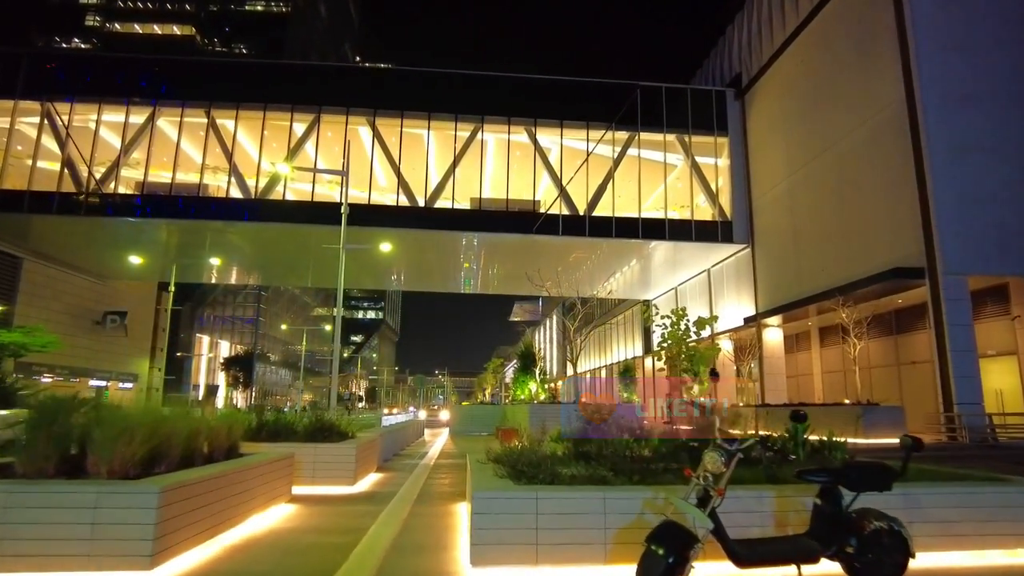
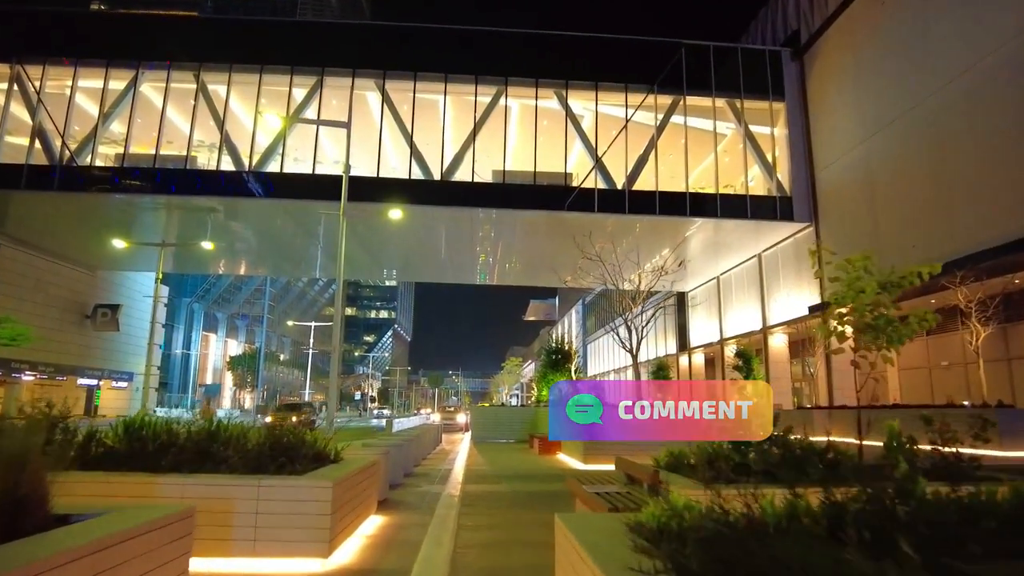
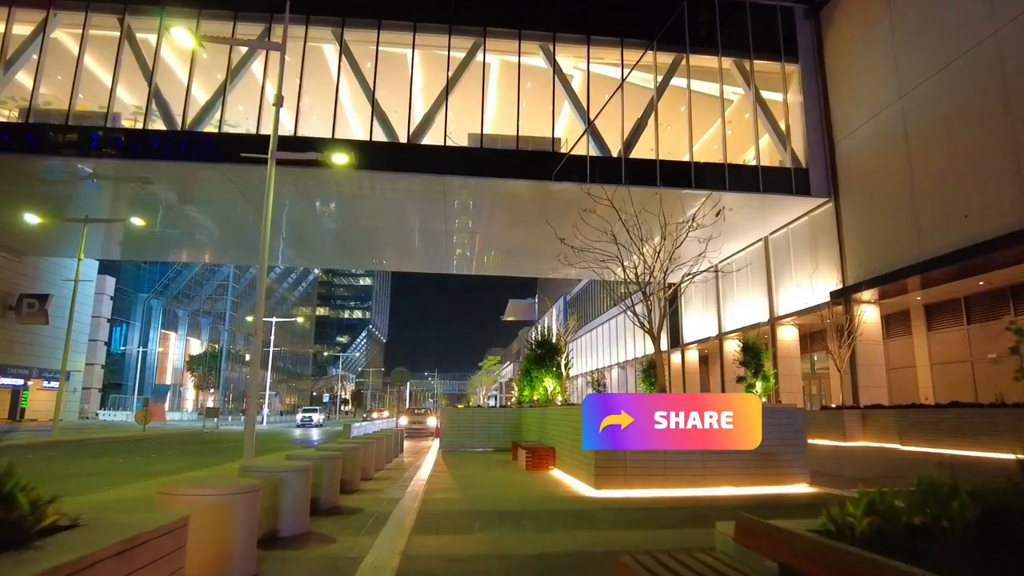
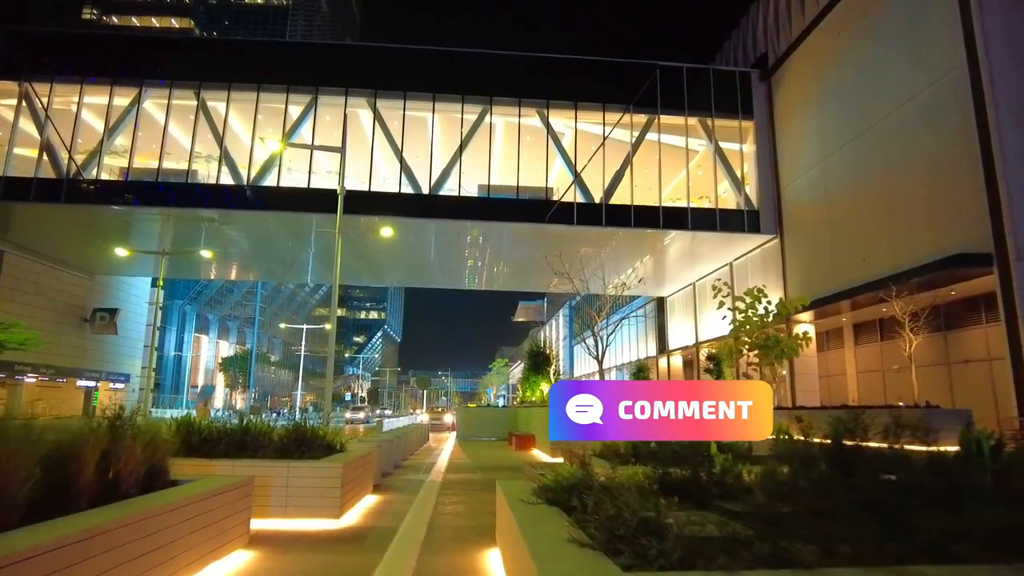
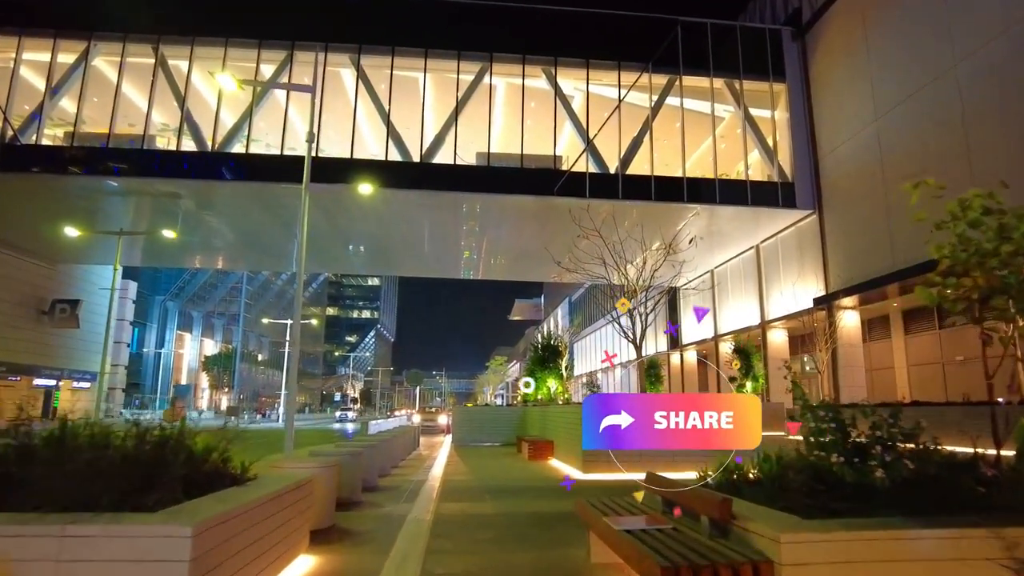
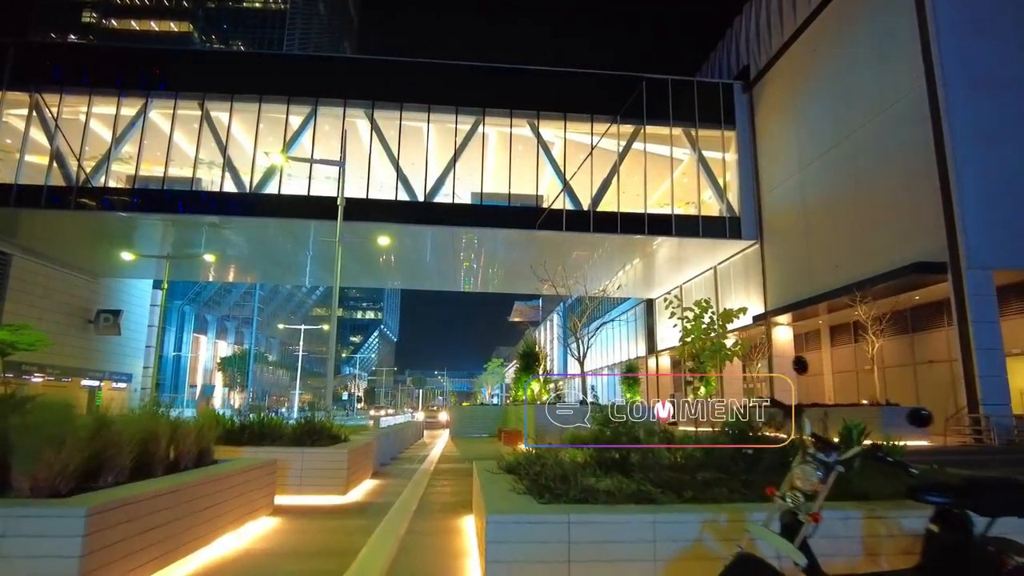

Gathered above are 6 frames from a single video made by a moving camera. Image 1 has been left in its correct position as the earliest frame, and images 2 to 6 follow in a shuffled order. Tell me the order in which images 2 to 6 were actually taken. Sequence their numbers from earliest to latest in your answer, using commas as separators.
6, 4, 2, 5, 3
